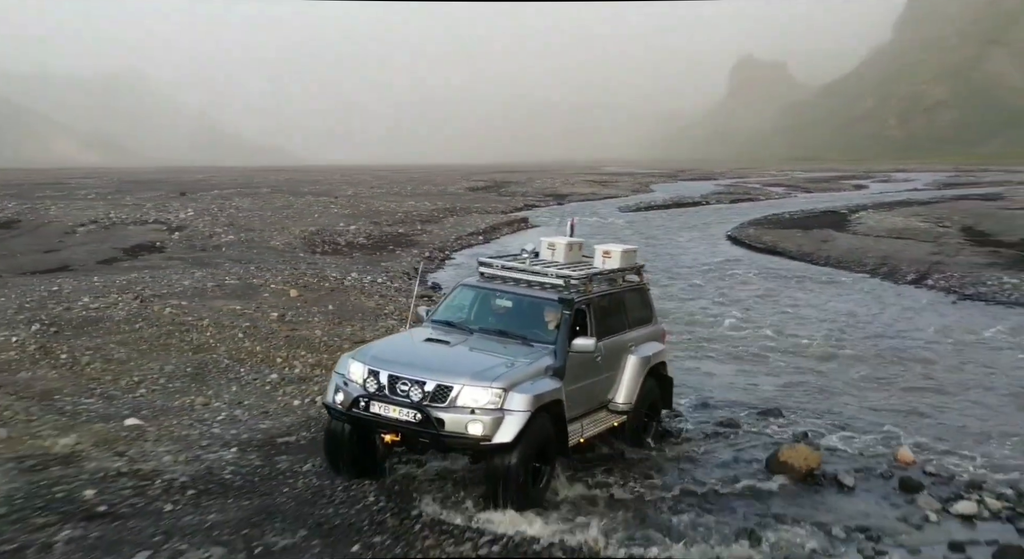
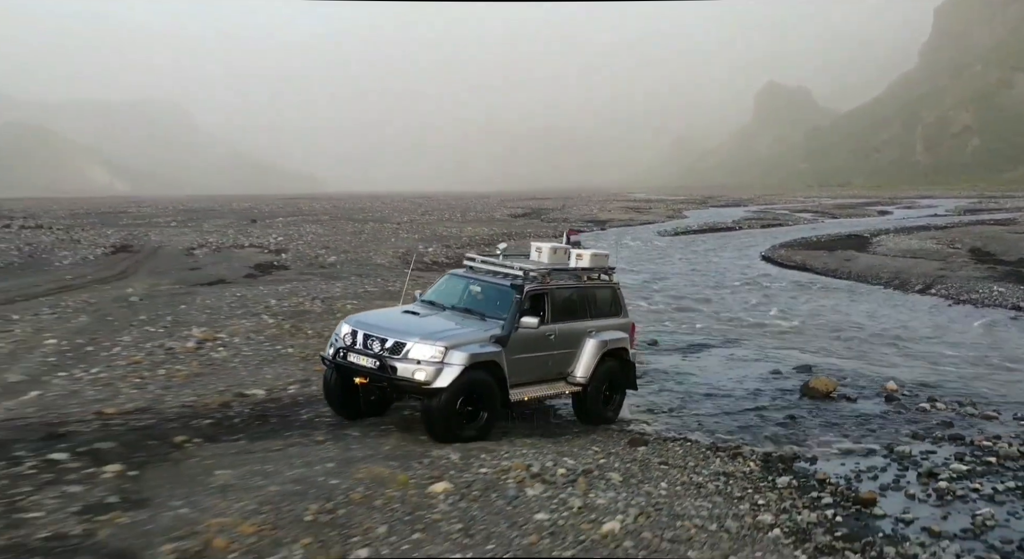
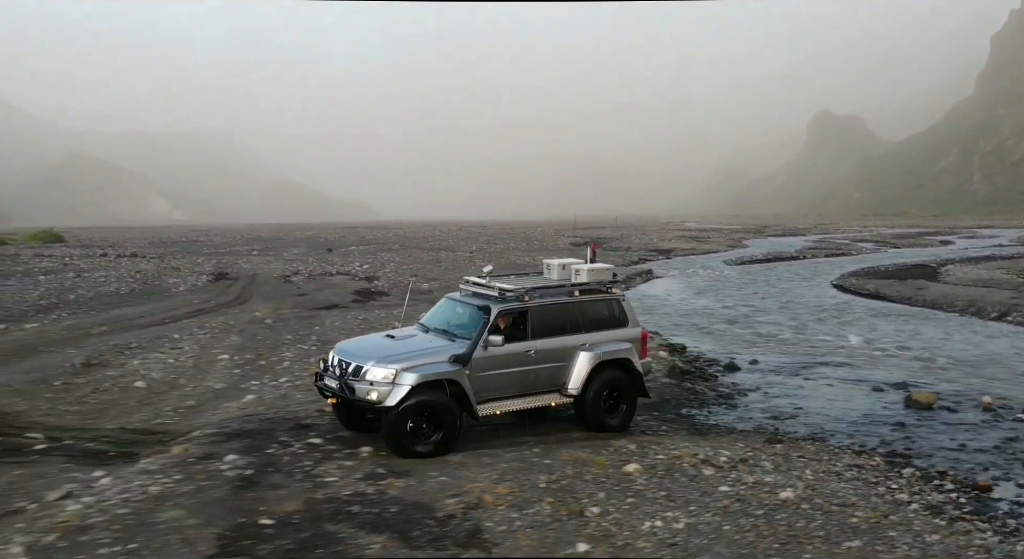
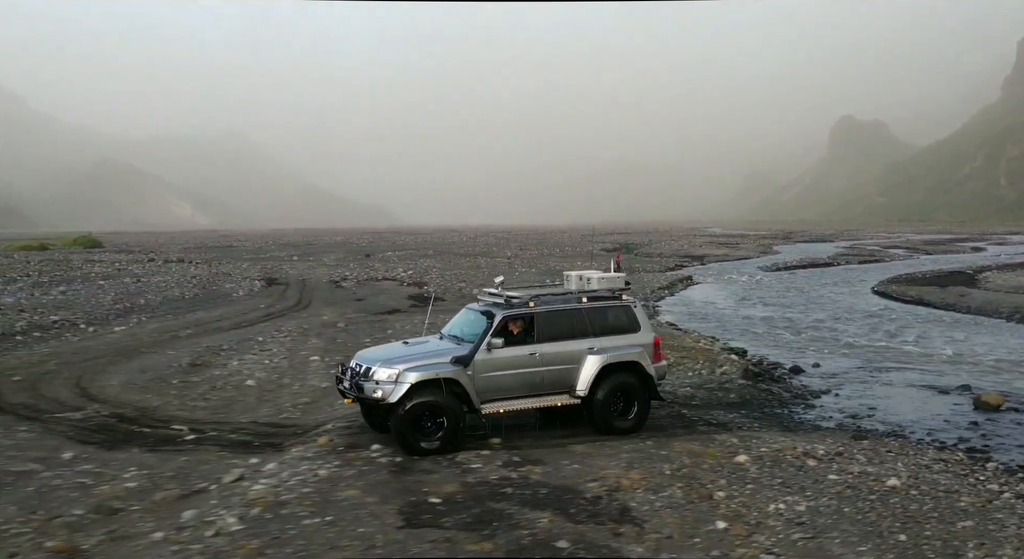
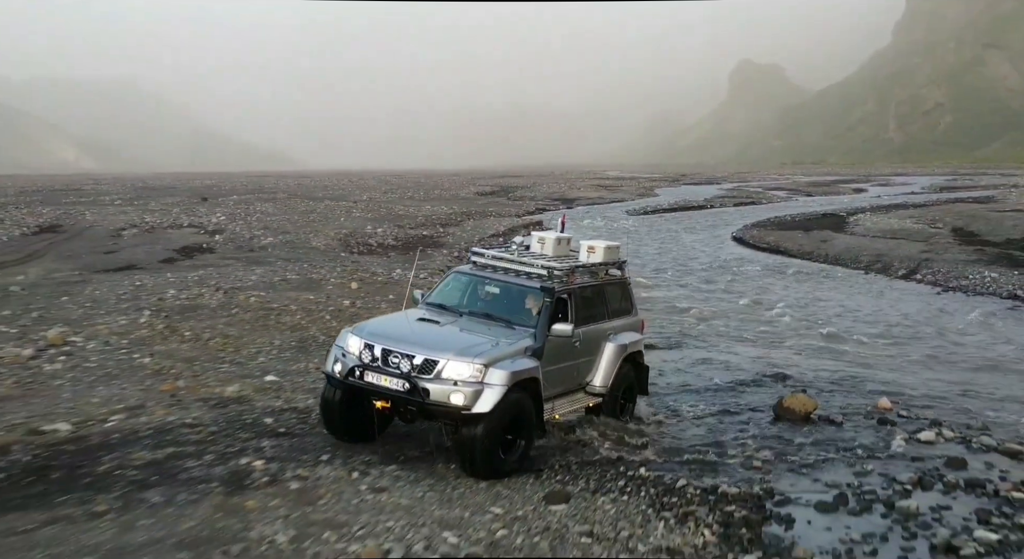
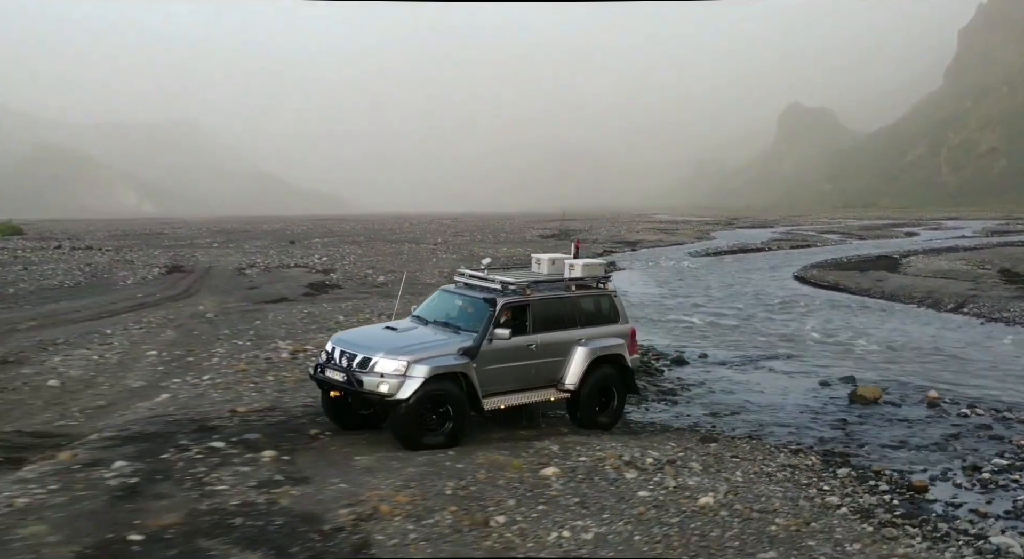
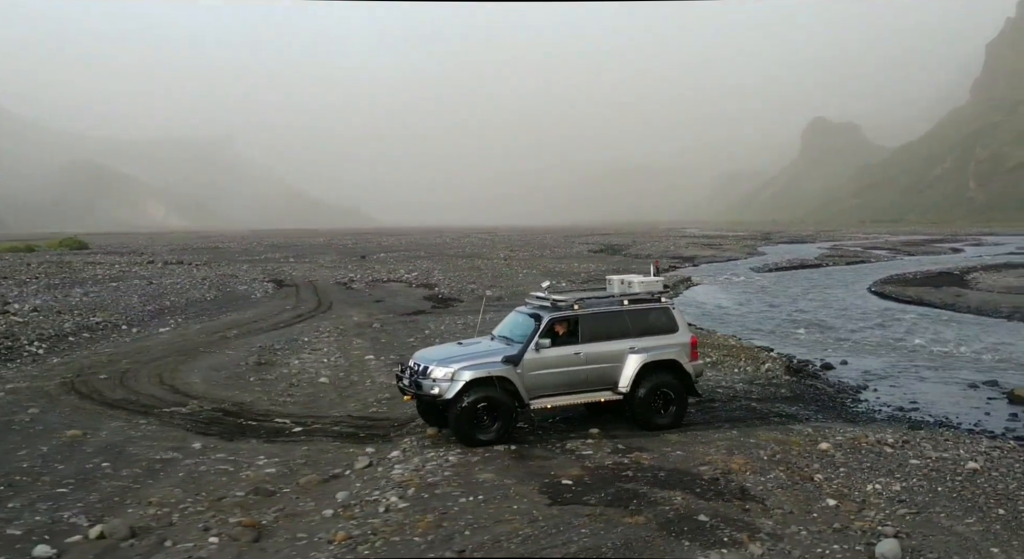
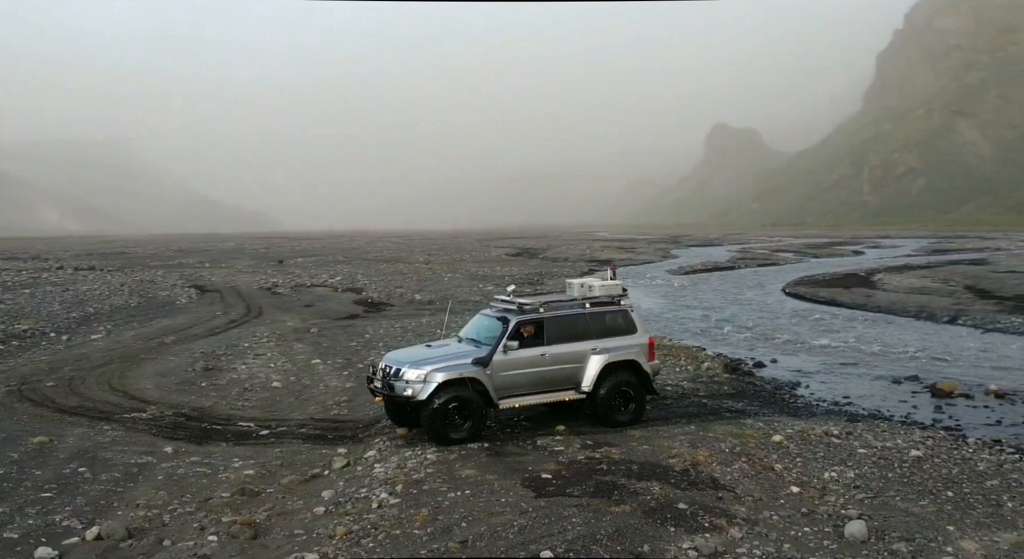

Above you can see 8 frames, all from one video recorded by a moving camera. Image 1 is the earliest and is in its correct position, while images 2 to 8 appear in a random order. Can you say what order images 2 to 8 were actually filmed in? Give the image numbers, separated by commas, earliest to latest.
5, 2, 6, 3, 4, 7, 8
